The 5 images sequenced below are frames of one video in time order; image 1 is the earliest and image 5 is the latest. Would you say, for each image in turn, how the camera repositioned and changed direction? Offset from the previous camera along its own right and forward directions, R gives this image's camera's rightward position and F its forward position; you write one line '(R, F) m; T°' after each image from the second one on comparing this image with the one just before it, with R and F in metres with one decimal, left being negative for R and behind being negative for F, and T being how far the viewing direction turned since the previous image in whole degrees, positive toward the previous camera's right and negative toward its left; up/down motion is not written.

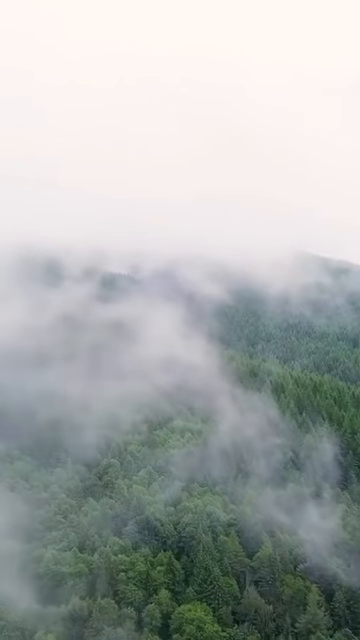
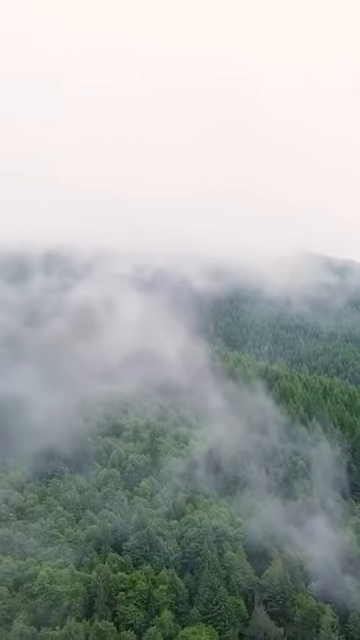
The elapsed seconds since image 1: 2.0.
(0.0, +7.7) m; 0°
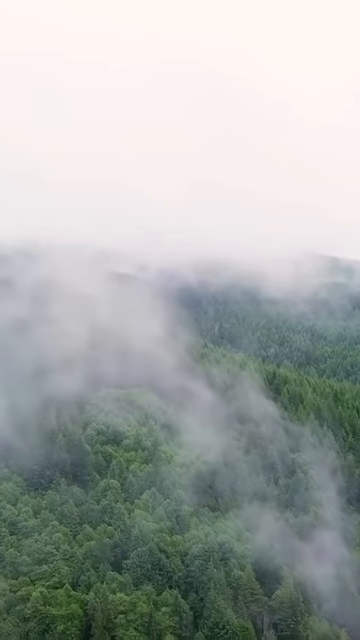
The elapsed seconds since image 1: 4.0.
(0.0, +7.7) m; 0°
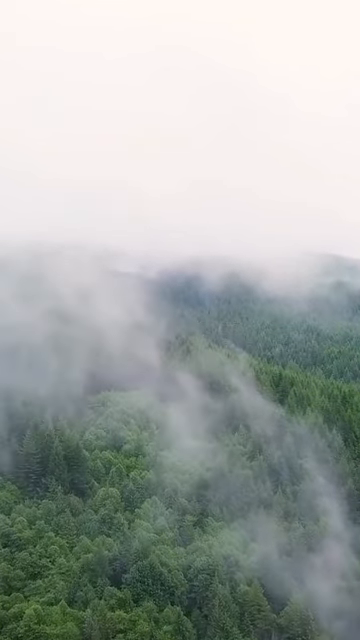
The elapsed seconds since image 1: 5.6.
(-0.1, +6.2) m; 0°
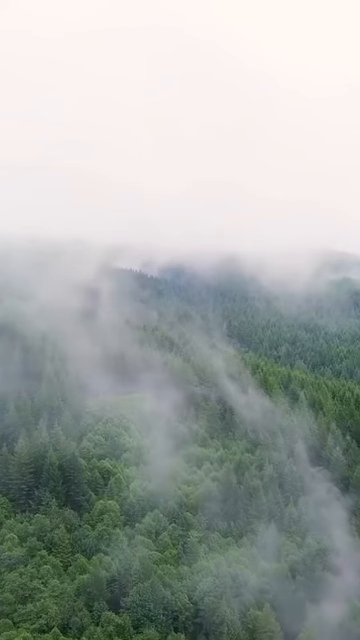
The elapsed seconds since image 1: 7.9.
(-0.2, +8.9) m; 0°
